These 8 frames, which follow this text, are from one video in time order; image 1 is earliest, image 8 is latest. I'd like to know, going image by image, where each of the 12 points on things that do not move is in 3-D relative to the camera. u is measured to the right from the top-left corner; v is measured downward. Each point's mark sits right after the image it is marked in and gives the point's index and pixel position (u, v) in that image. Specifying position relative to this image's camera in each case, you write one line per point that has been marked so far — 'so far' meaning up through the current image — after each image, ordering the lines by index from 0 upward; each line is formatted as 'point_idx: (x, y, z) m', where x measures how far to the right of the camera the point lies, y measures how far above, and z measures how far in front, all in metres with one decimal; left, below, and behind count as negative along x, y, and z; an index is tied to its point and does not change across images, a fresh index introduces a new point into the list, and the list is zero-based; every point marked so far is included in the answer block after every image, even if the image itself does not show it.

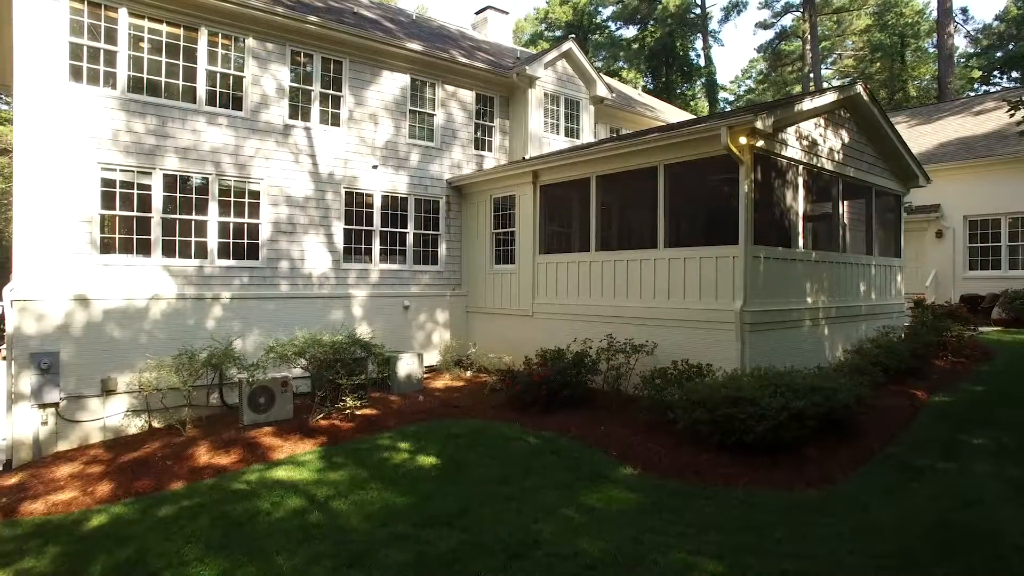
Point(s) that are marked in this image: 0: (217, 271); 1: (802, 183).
0: (-18.4, +1.1, +10.0) m
1: (+16.5, +5.9, +9.1) m
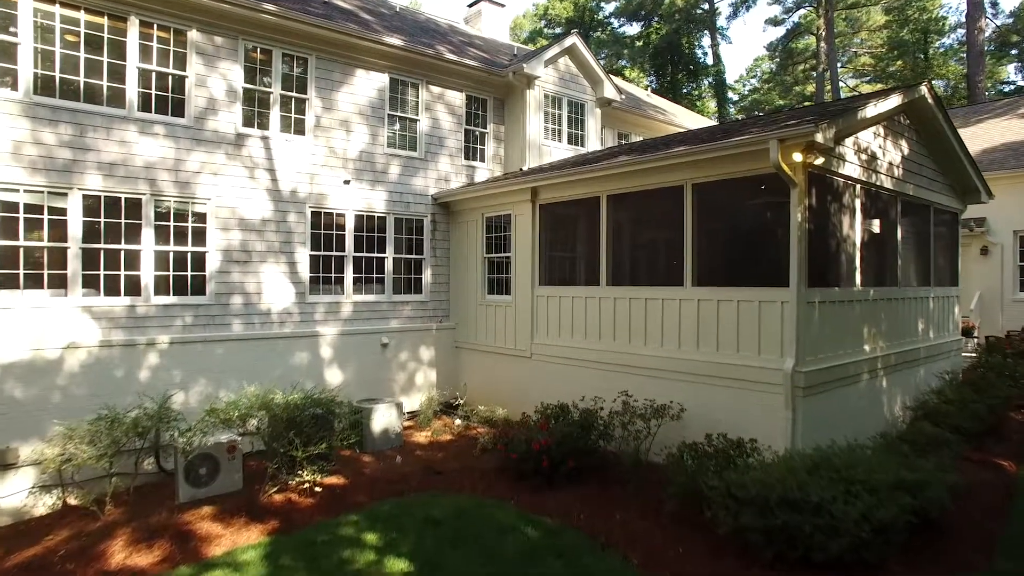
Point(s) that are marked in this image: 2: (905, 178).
0: (-18.7, -1.2, +8.3) m
1: (+16.2, +3.8, +7.5) m
2: (+20.5, +5.7, +8.4) m
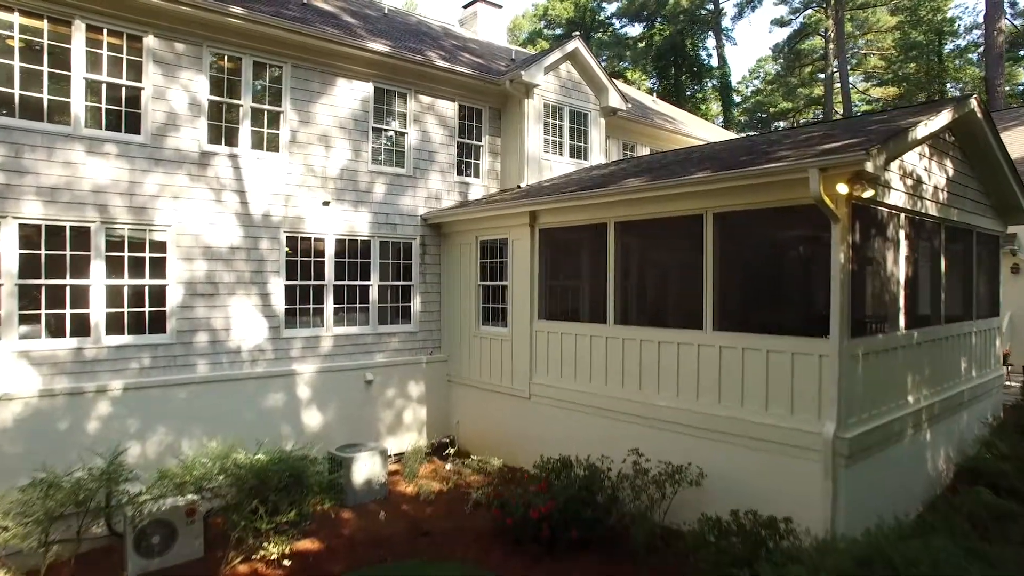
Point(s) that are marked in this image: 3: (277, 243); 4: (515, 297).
0: (-18.9, -3.0, +7.4) m
1: (+16.0, +2.0, +6.6) m
2: (+20.3, +4.0, +7.4) m
3: (-12.7, +2.4, +8.7) m
4: (+0.1, -0.5, +9.0) m
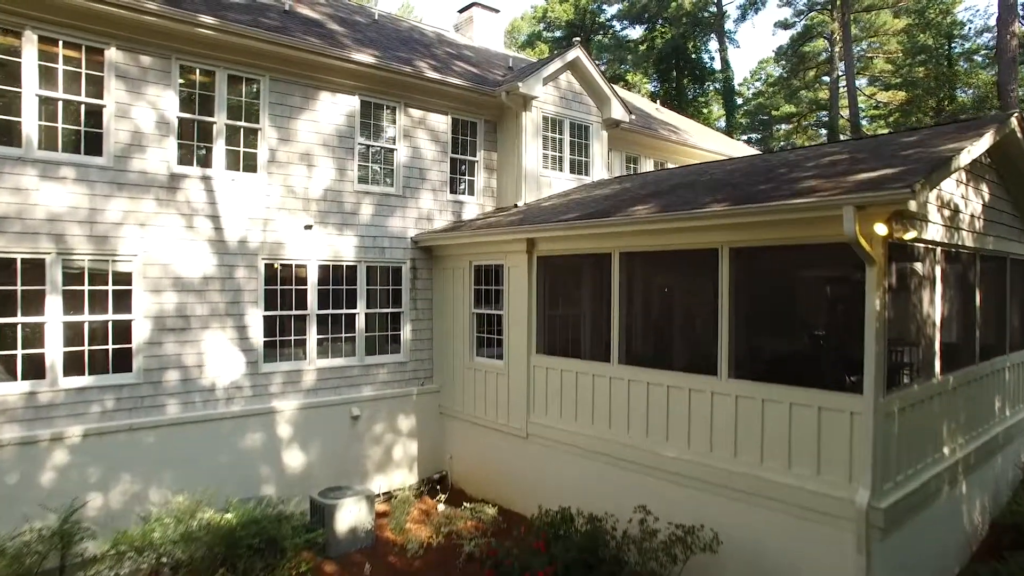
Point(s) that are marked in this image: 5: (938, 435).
0: (-19.0, -4.6, +6.8) m
1: (+15.8, +0.5, +5.9) m
2: (+20.1, +2.4, +6.8) m
3: (-12.9, +0.9, +8.0) m
4: (-0.1, -2.1, +8.3) m
5: (+15.8, -5.4, +6.0) m
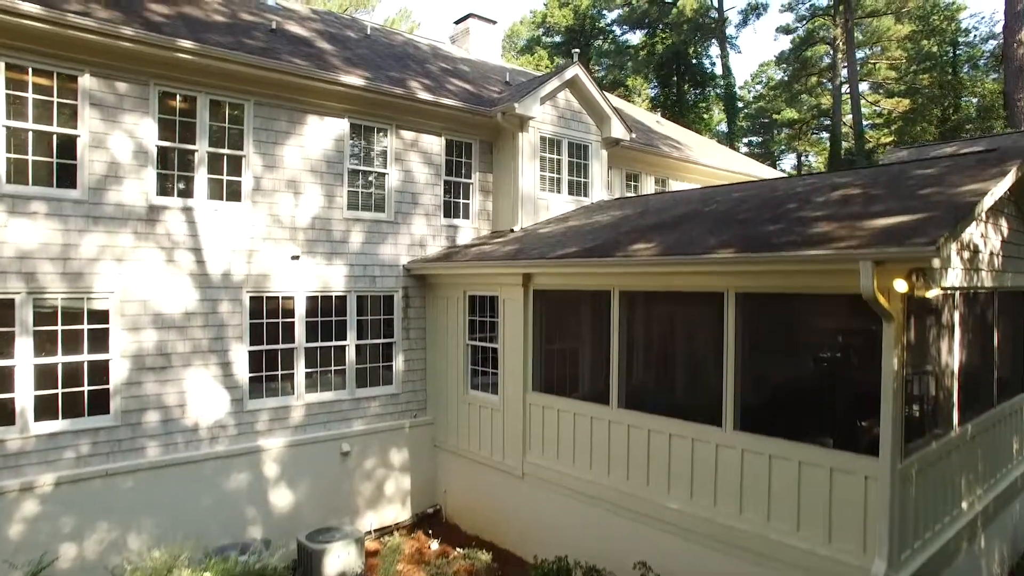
0: (-19.3, -6.3, +6.4) m
1: (+15.6, -1.2, +5.6) m
2: (+19.9, +0.8, +6.5) m
3: (-13.2, -0.8, +7.7) m
4: (-0.3, -3.7, +8.0) m
5: (+15.6, -7.1, +5.6) m
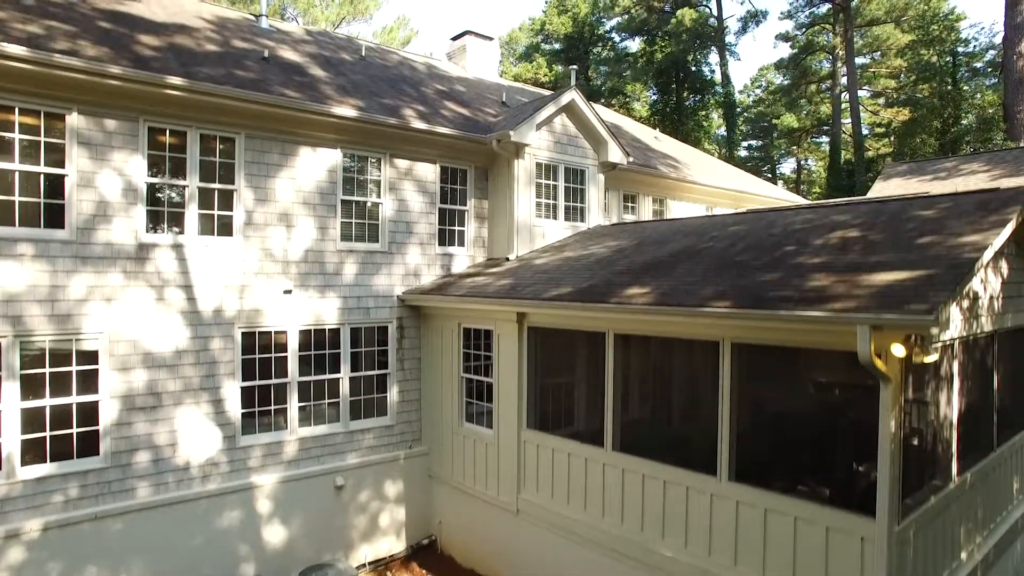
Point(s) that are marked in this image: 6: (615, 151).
0: (-19.5, -8.0, +6.4) m
1: (+15.3, -2.9, +5.5) m
2: (+19.6, -0.9, +6.4) m
3: (-13.4, -2.5, +7.6) m
4: (-0.5, -5.4, +7.9) m
5: (+15.3, -8.7, +5.6) m
6: (+6.9, +9.1, +10.7) m
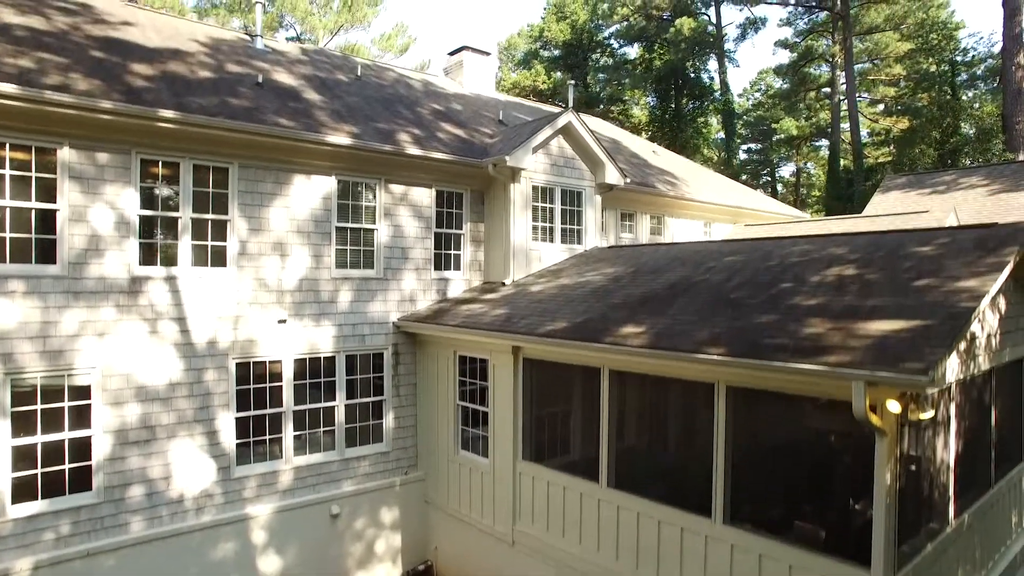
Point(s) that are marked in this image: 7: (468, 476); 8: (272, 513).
0: (-19.7, -9.5, +6.3) m
1: (+15.1, -4.3, +5.5) m
2: (+19.4, -2.3, +6.4) m
3: (-13.6, -4.0, +7.6) m
4: (-0.7, -6.9, +7.9) m
5: (+15.1, -10.2, +5.5) m
6: (+6.7, +7.6, +10.7) m
7: (-2.3, -9.8, +8.4) m
8: (-11.9, -11.2, +8.0) m
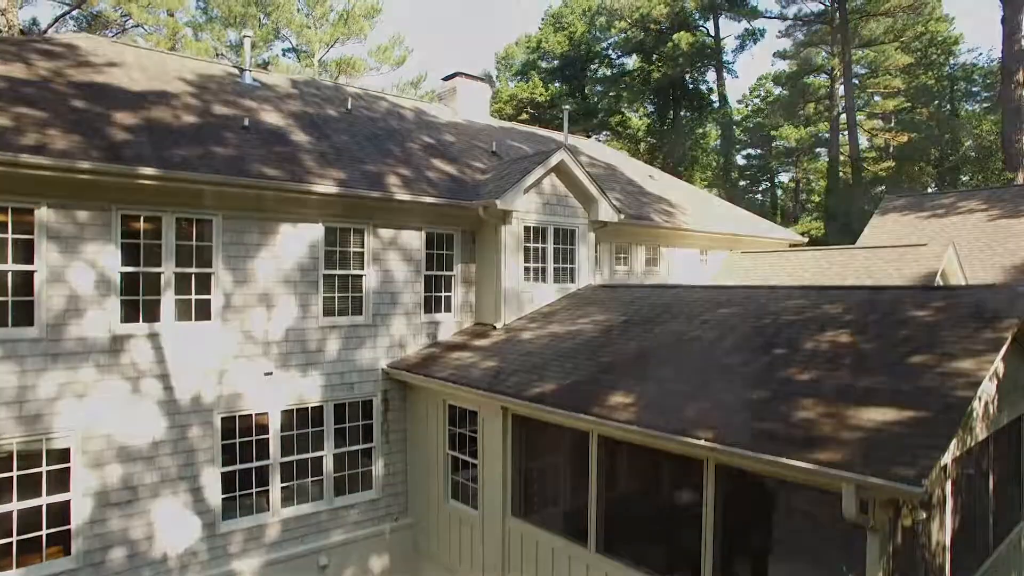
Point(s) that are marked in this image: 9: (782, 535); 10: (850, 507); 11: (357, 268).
0: (-20.2, -12.0, +6.2) m
1: (+14.6, -6.8, +5.4) m
2: (+18.9, -4.8, +6.3) m
3: (-14.1, -6.5, +7.5) m
4: (-1.3, -9.4, +7.8) m
5: (+14.6, -12.7, +5.4) m
6: (+6.2, +5.1, +10.5) m
7: (-2.8, -12.4, +8.3) m
8: (-12.4, -13.7, +7.9) m
9: (+8.4, -7.7, +4.9) m
10: (+8.6, -5.5, +4.1) m
11: (-8.3, +1.1, +8.6) m
